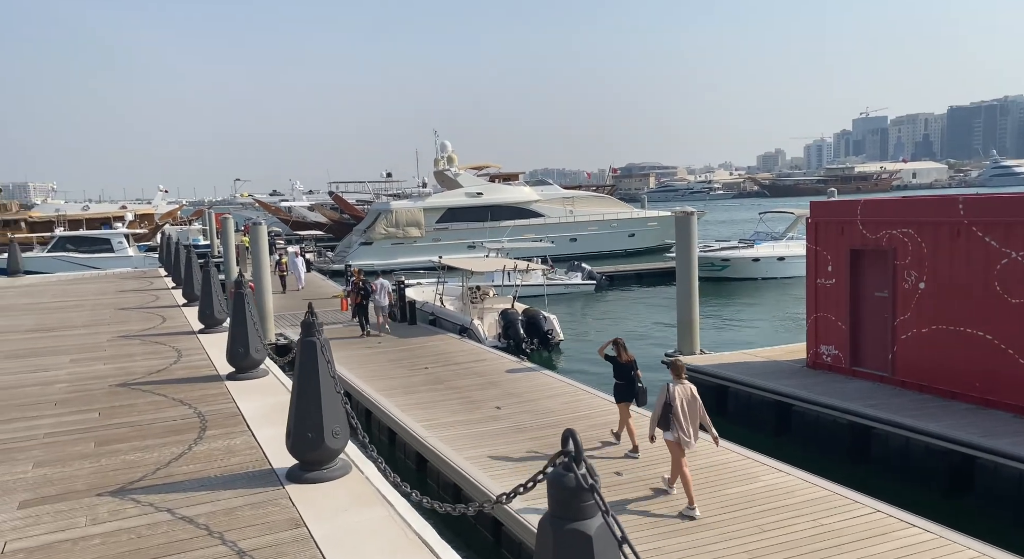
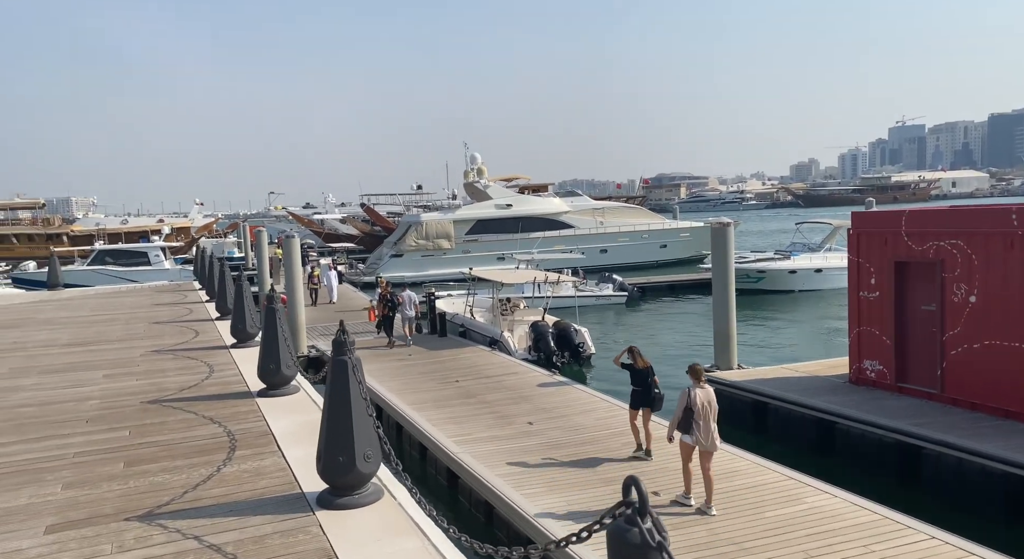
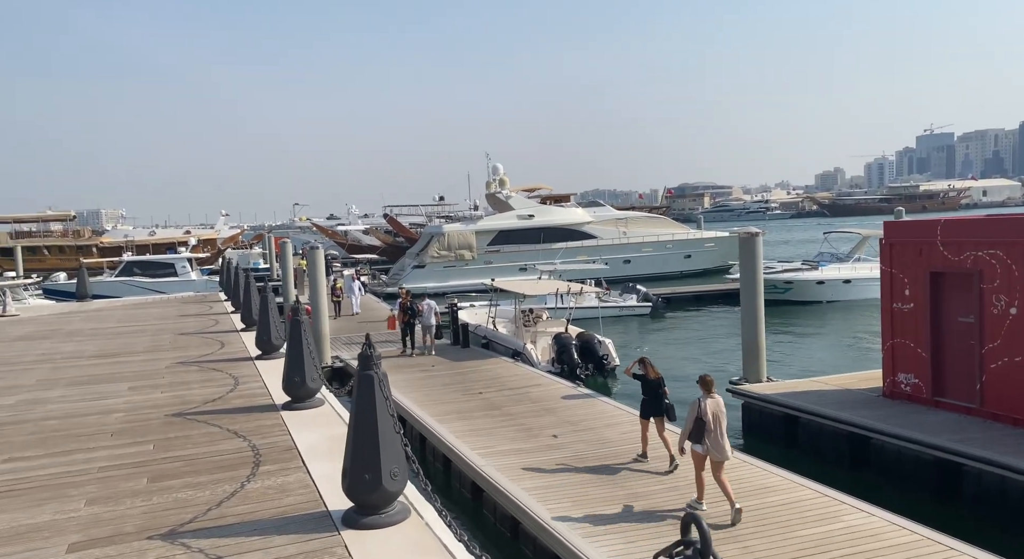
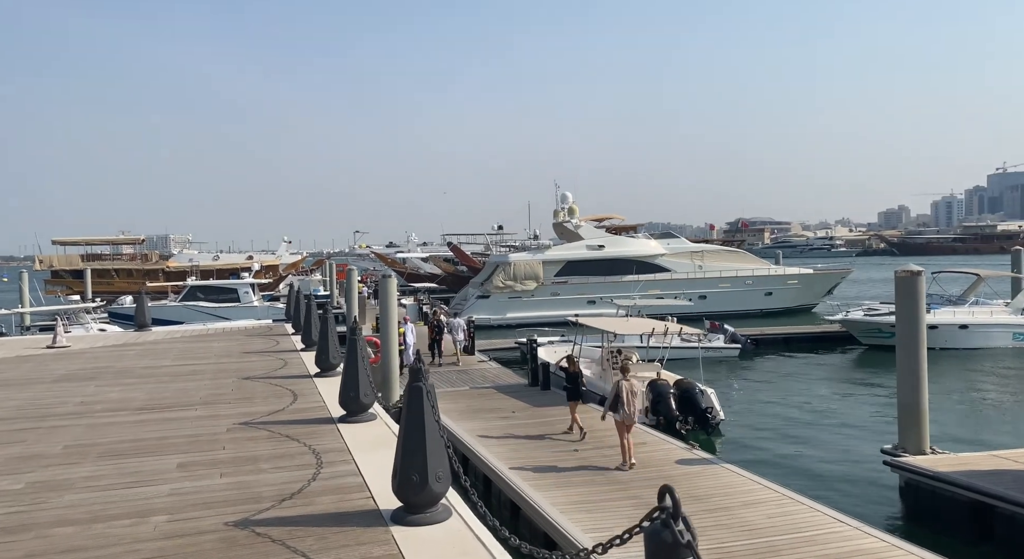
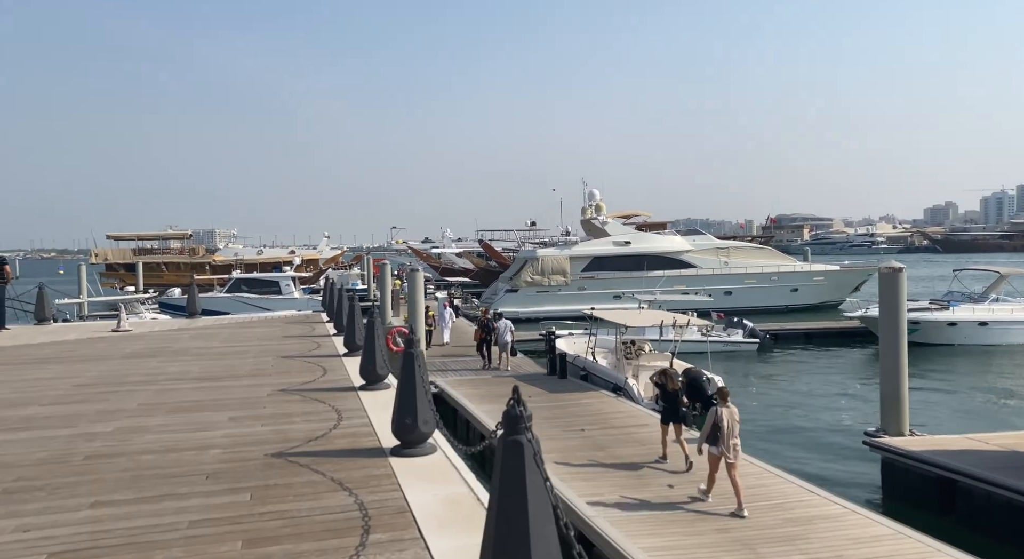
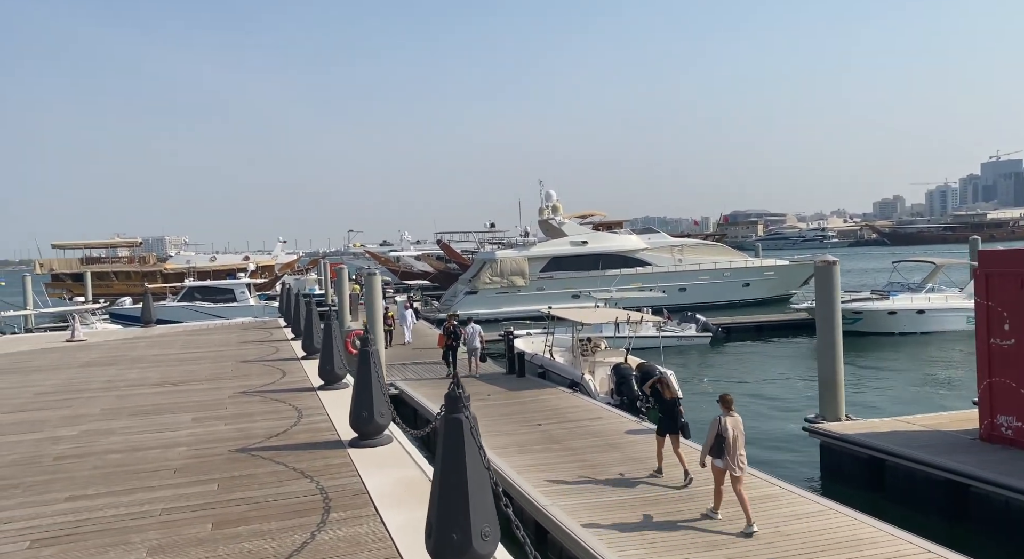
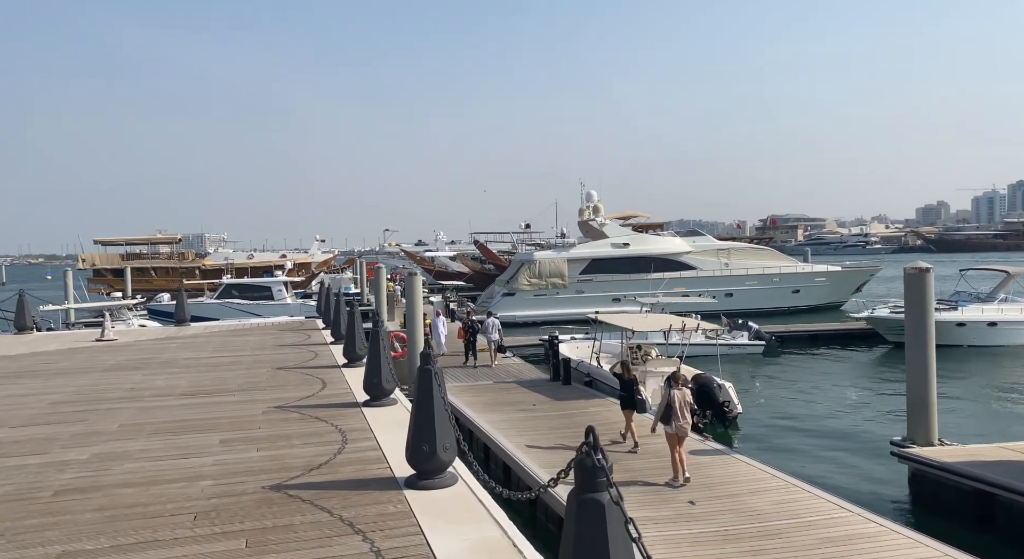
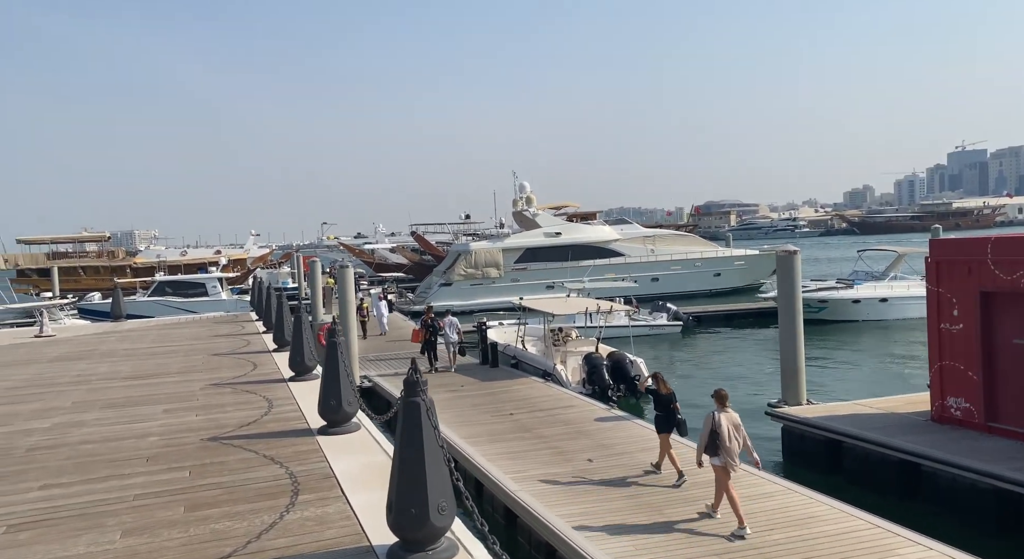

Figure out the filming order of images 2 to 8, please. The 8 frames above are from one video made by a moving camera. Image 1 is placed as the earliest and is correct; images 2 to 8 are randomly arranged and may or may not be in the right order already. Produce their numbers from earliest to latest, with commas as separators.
2, 3, 8, 6, 5, 7, 4
